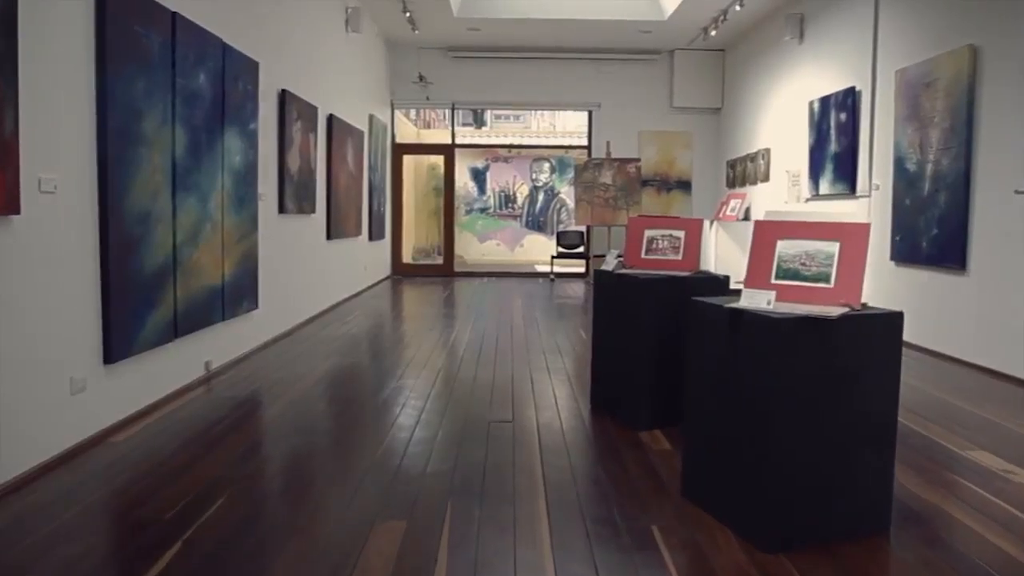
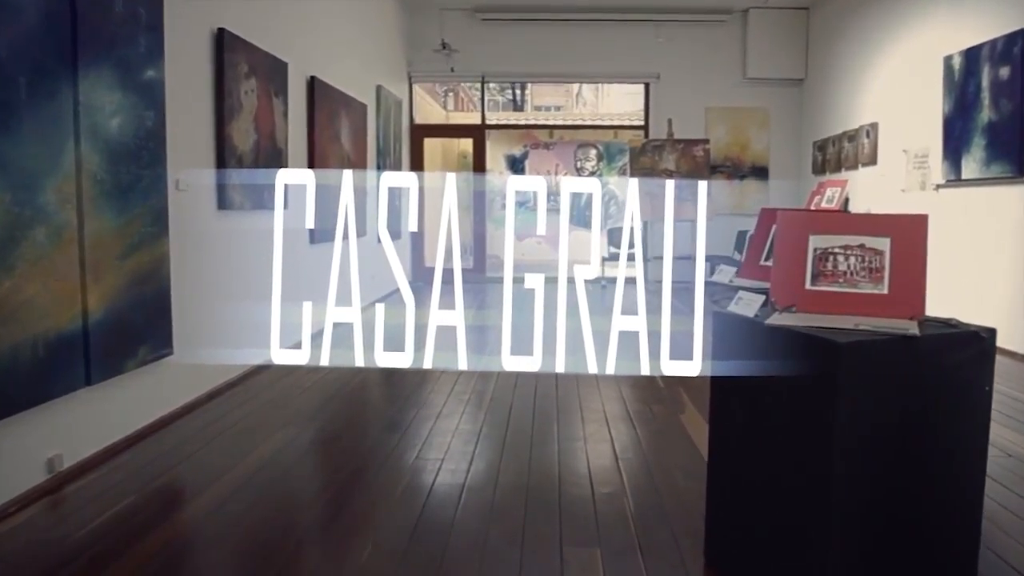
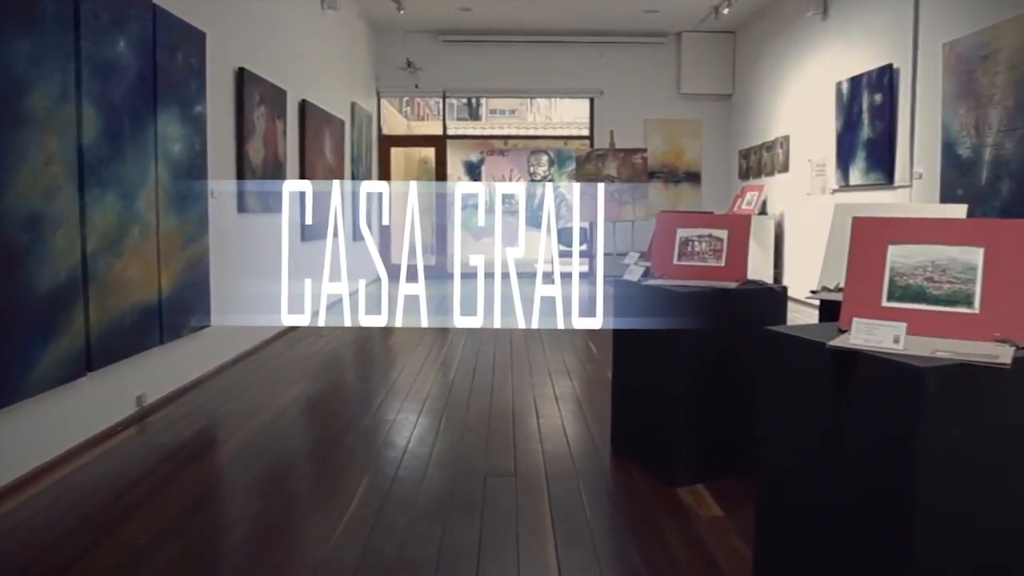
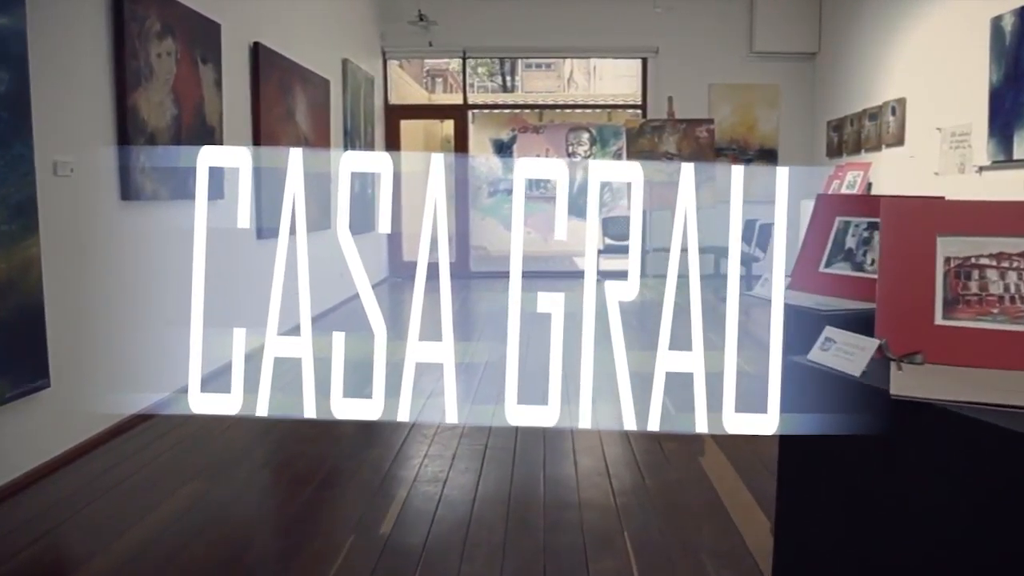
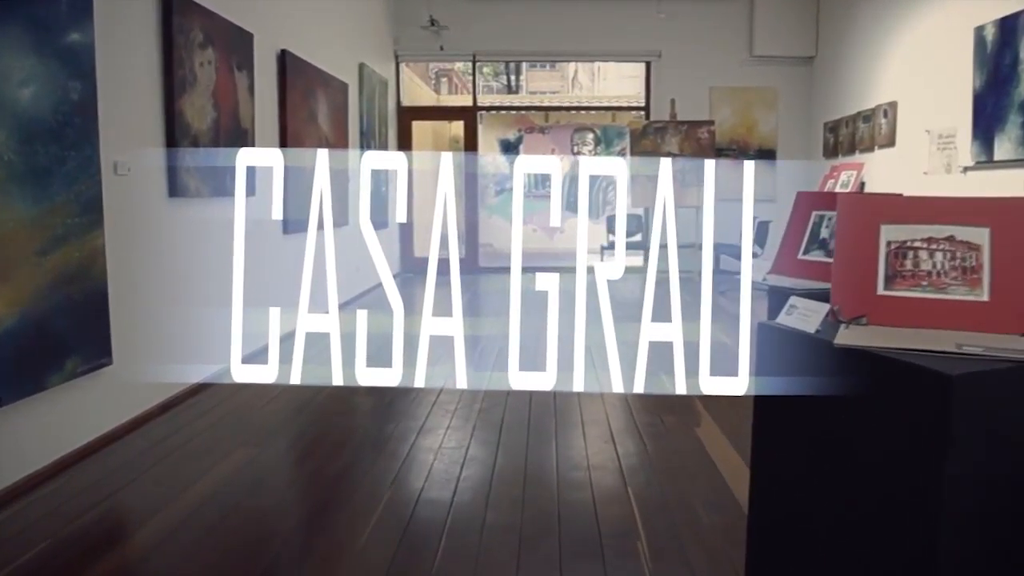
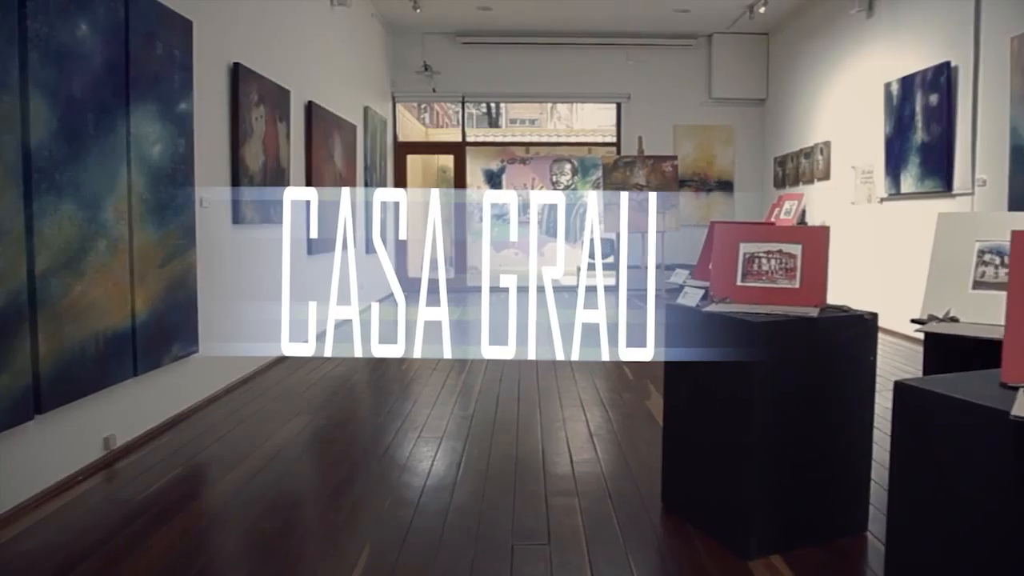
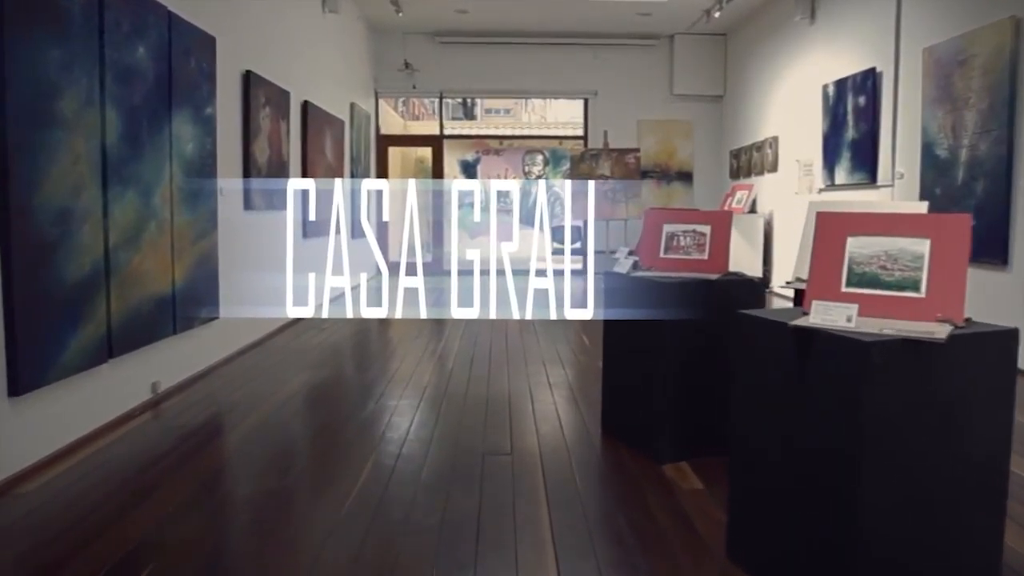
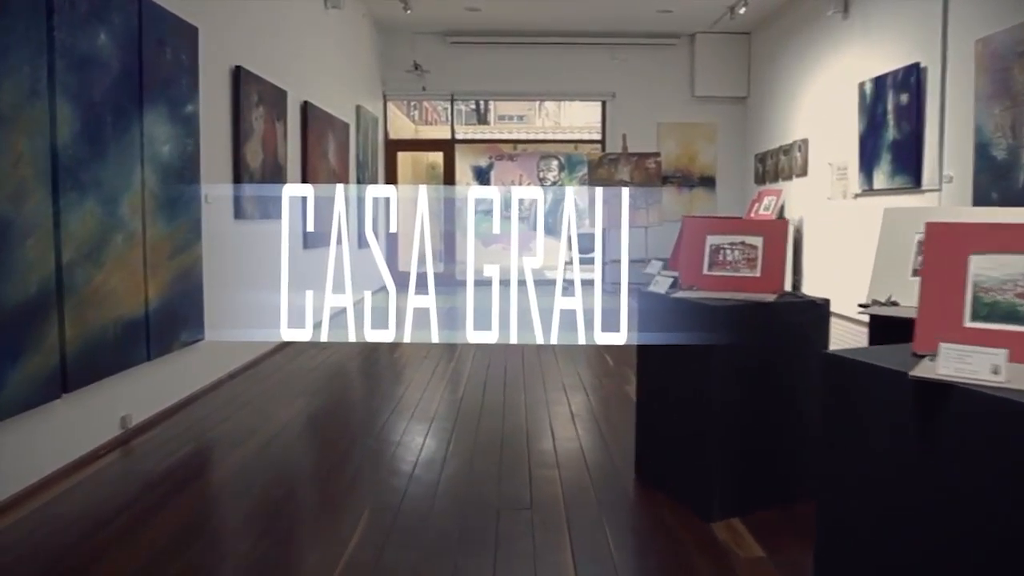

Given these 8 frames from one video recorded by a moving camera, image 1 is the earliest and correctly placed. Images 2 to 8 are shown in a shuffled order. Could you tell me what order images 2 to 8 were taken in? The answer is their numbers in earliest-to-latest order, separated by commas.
7, 3, 8, 6, 2, 5, 4
